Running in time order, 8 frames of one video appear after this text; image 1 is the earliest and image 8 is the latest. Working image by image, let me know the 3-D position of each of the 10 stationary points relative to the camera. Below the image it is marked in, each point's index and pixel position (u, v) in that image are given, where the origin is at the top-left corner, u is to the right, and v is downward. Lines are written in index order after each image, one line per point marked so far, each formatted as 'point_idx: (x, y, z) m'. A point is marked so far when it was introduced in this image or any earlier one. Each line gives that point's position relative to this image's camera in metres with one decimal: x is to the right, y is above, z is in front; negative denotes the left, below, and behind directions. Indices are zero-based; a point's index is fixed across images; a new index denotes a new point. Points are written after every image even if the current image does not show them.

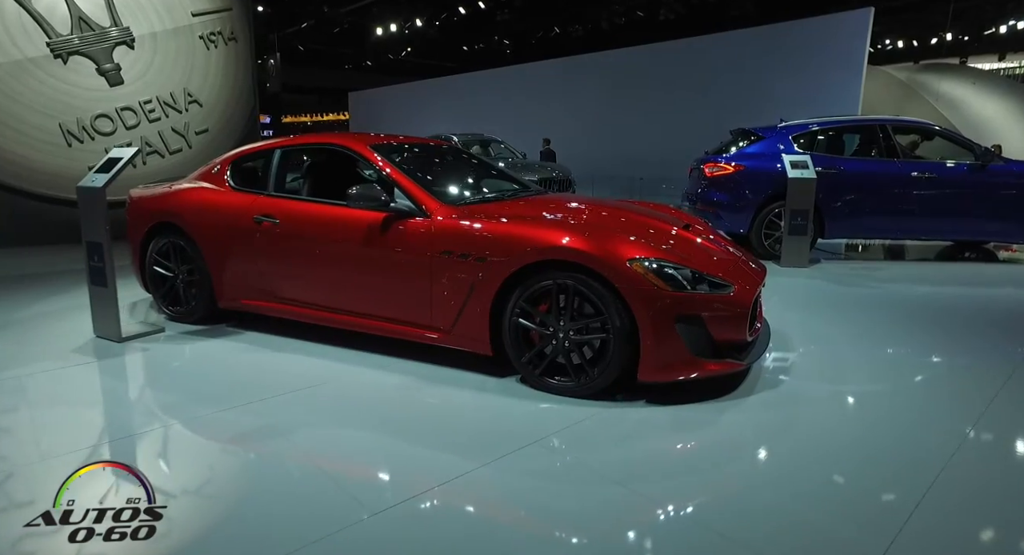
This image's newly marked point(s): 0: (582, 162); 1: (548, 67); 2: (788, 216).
0: (+1.7, +2.7, +12.7) m
1: (+0.9, +5.0, +12.9) m
2: (+2.7, +0.6, +5.3) m
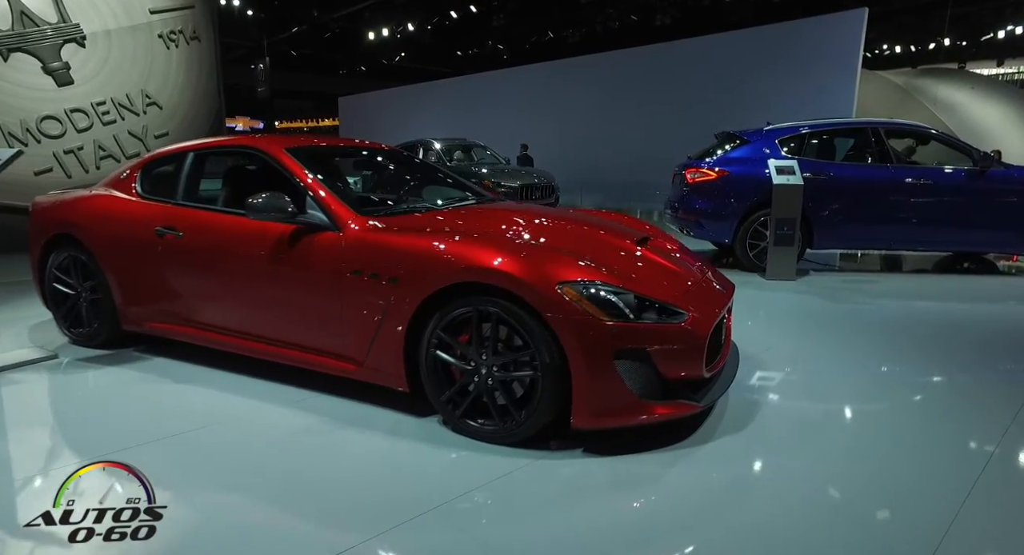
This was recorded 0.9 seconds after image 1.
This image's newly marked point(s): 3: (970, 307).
0: (+1.4, +2.5, +12.4) m
1: (+0.6, +4.8, +12.6) m
2: (+2.4, +0.5, +4.9) m
3: (+3.8, -0.3, +4.5) m
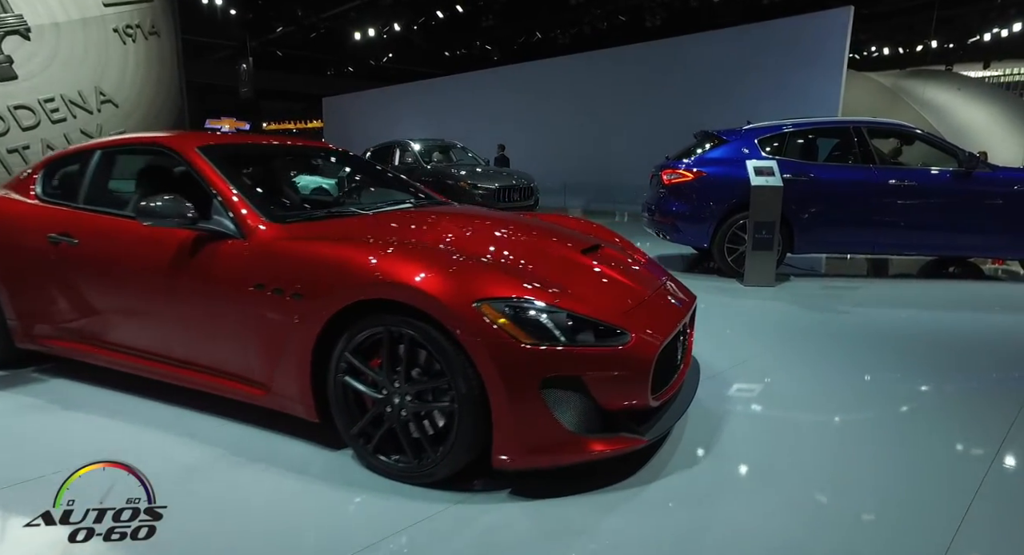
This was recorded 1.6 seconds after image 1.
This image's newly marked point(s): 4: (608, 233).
0: (+1.0, +2.5, +12.1) m
1: (+0.2, +4.7, +12.4) m
2: (+2.1, +0.4, +4.7) m
3: (+3.5, -0.3, +4.3) m
4: (+0.5, +0.2, +2.9) m
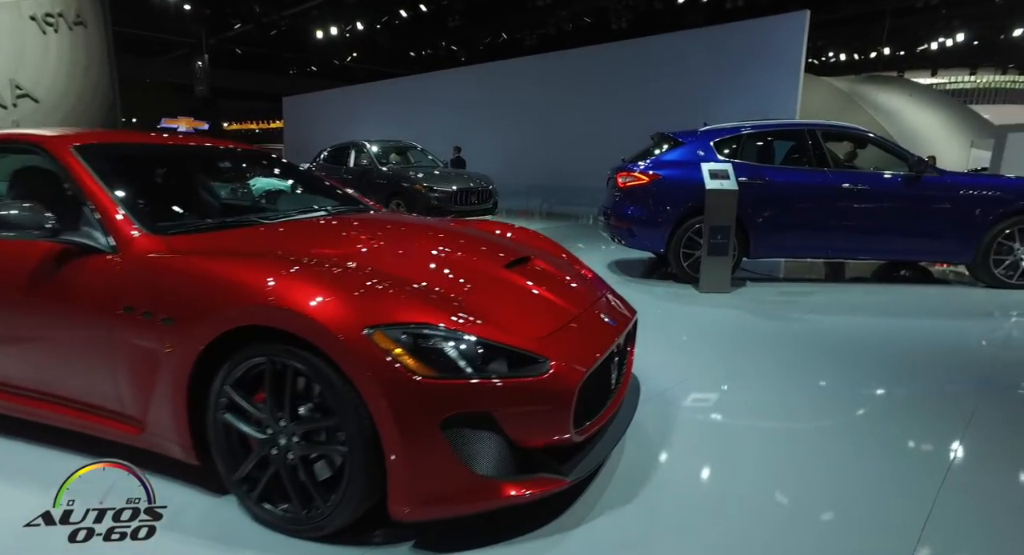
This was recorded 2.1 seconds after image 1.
0: (+0.1, +2.4, +12.0) m
1: (-0.7, +4.6, +12.1) m
2: (+1.7, +0.4, +4.6) m
3: (+3.1, -0.4, +4.3) m
4: (+0.2, +0.1, +2.7) m
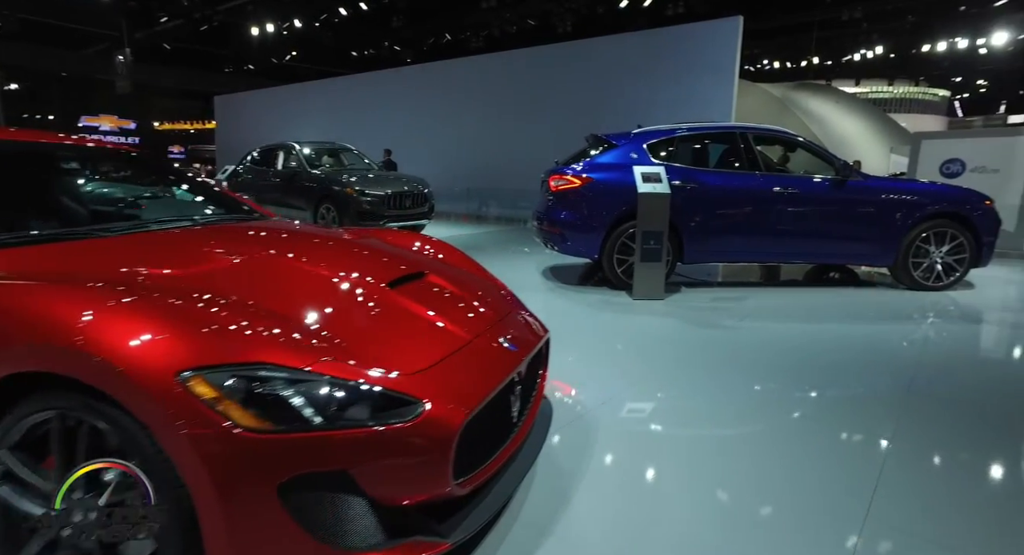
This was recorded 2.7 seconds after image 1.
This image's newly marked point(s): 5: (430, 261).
0: (-1.1, +2.3, +11.7) m
1: (-2.0, +4.5, +11.8) m
2: (+1.1, +0.3, +4.5) m
3: (+2.6, -0.4, +4.3) m
4: (-0.2, +0.1, +2.5) m
5: (-0.3, +0.1, +2.2) m
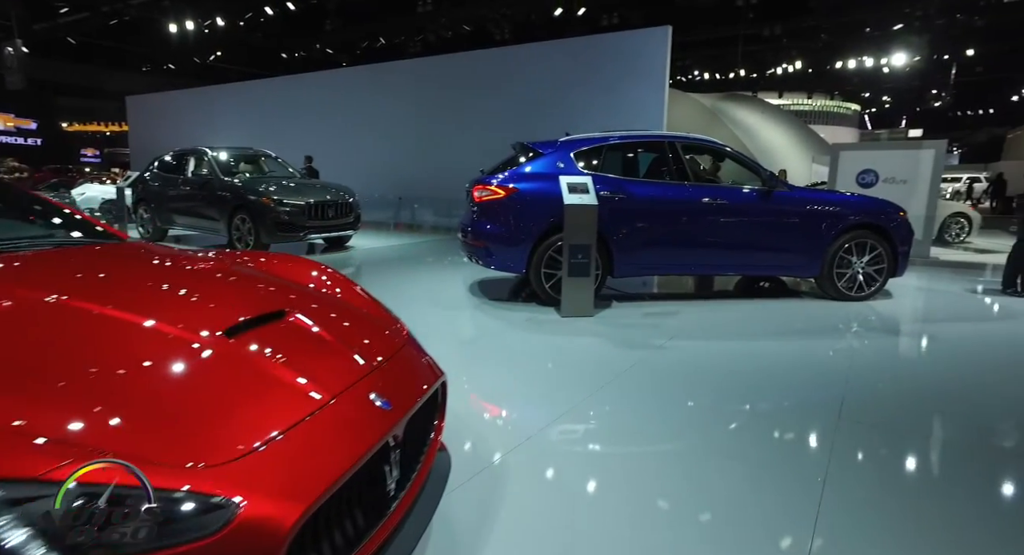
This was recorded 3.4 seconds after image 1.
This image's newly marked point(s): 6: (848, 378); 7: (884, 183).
0: (-2.5, +2.0, +11.2) m
1: (-3.4, +4.3, +11.3) m
2: (+0.4, +0.2, +4.3) m
3: (+2.0, -0.5, +4.2) m
4: (-0.6, 0.0, +2.1) m
5: (-0.7, 0.0, +1.9) m
6: (+2.3, -0.7, +3.6) m
7: (+5.1, +1.3, +7.3) m
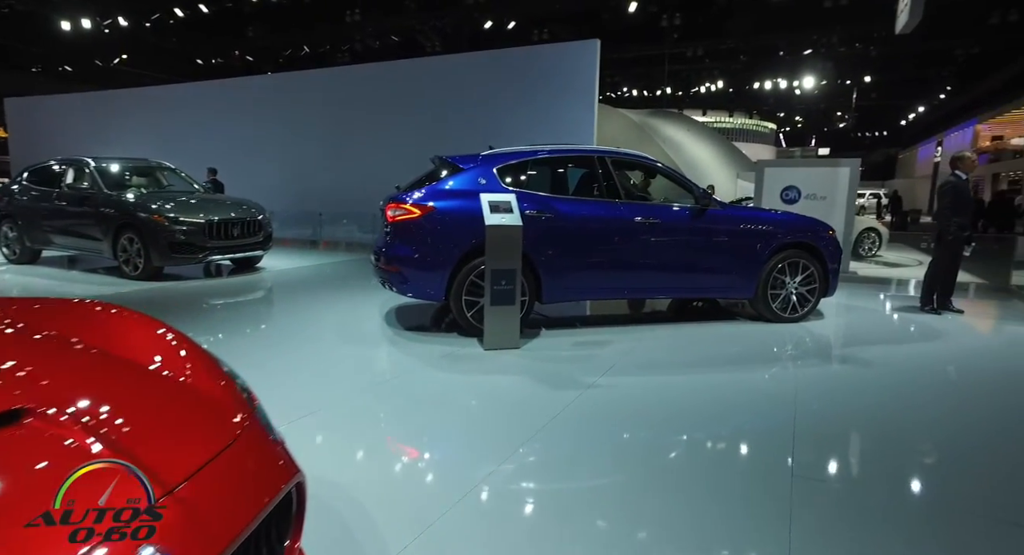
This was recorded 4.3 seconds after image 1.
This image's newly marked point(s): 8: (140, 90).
0: (-3.9, +1.6, +10.5) m
1: (-4.8, +3.8, +10.5) m
2: (-0.1, 0.0, +3.9) m
3: (+1.4, -0.6, +4.0) m
4: (-1.0, -0.2, +1.6) m
5: (-1.0, -0.2, +1.4) m
6: (+1.8, -0.8, +3.5) m
7: (+4.1, +1.1, +7.5) m
8: (-8.3, +4.1, +11.8) m
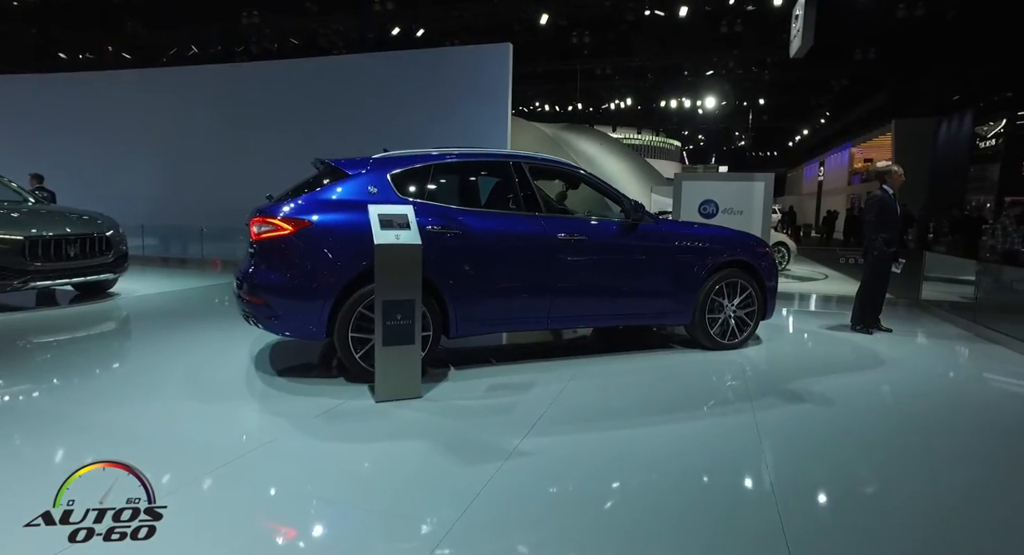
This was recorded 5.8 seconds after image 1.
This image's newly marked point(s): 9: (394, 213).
0: (-5.5, +1.2, +9.1) m
1: (-6.5, +3.4, +9.0) m
2: (-0.7, -0.2, +3.1) m
3: (+0.8, -0.8, +3.4) m
4: (-1.2, -0.3, +0.8) m
5: (-1.2, -0.3, +0.5) m
6: (+1.3, -1.0, +3.0) m
7: (+2.9, +0.9, +7.4) m
8: (-10.1, +3.6, +9.8) m
9: (-0.7, +0.4, +3.2) m
